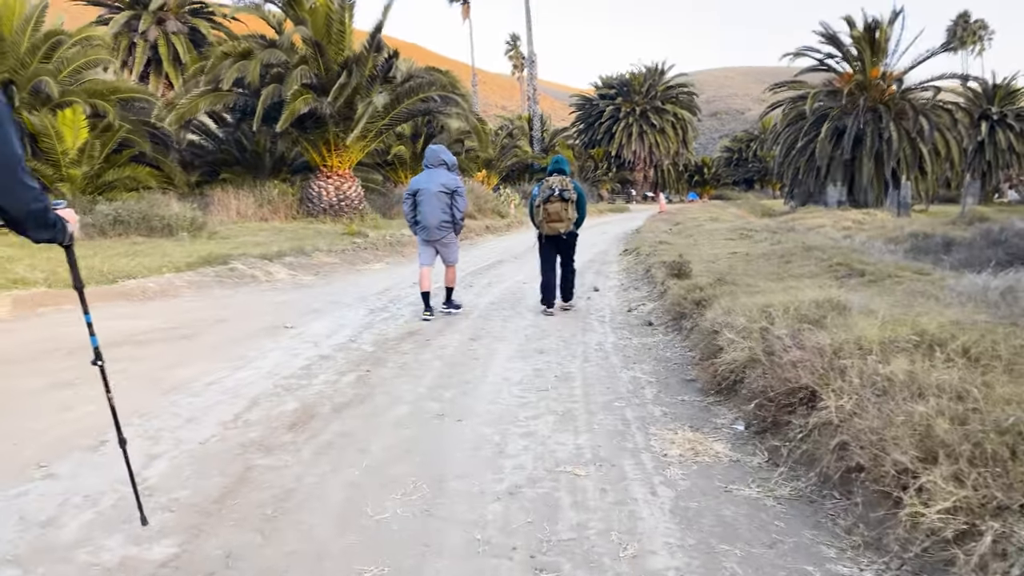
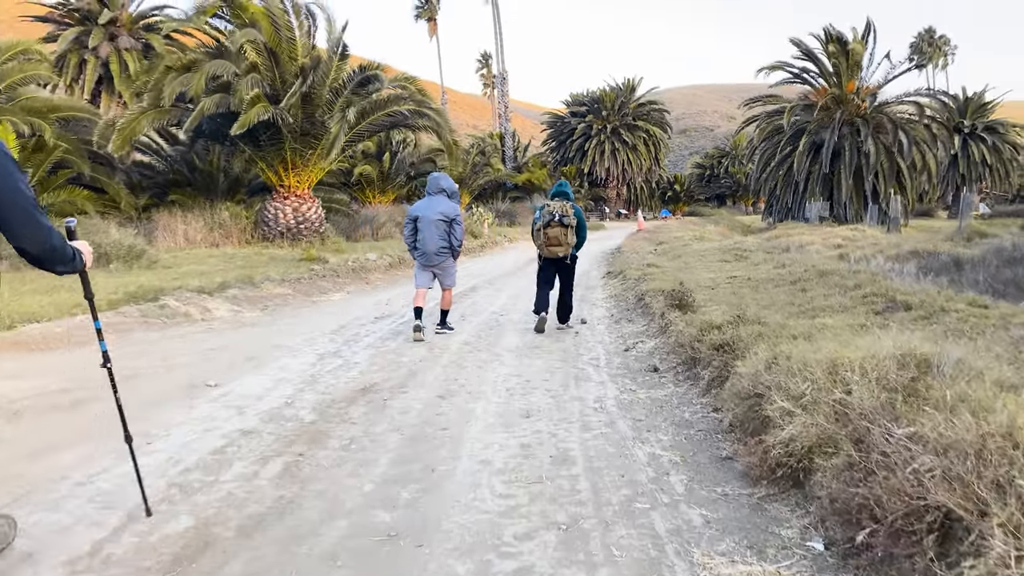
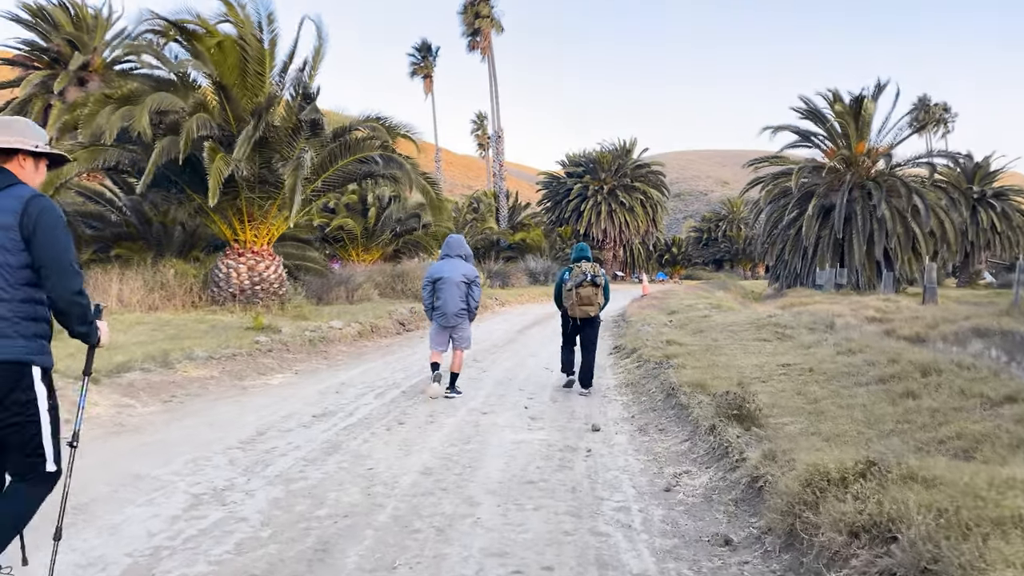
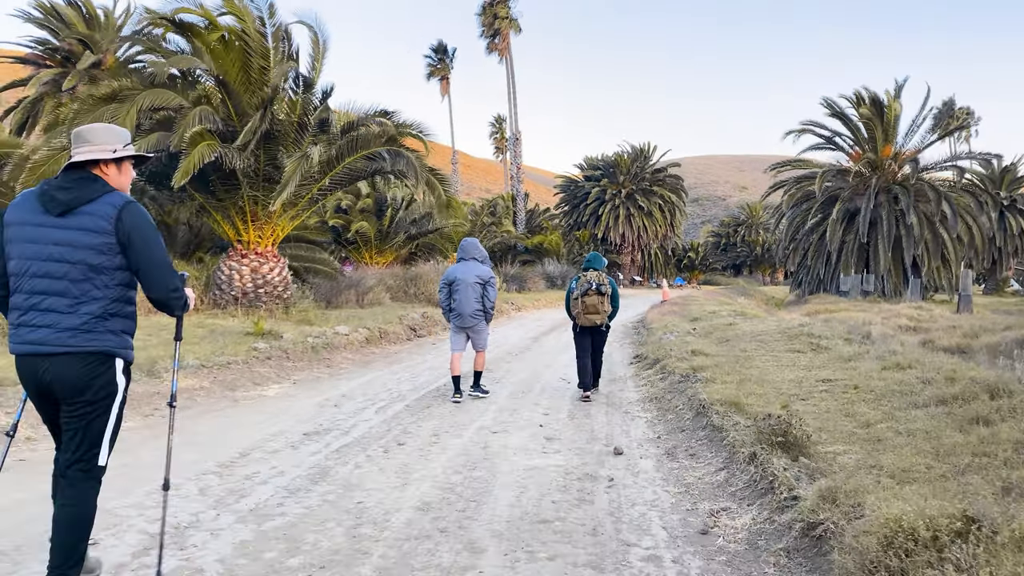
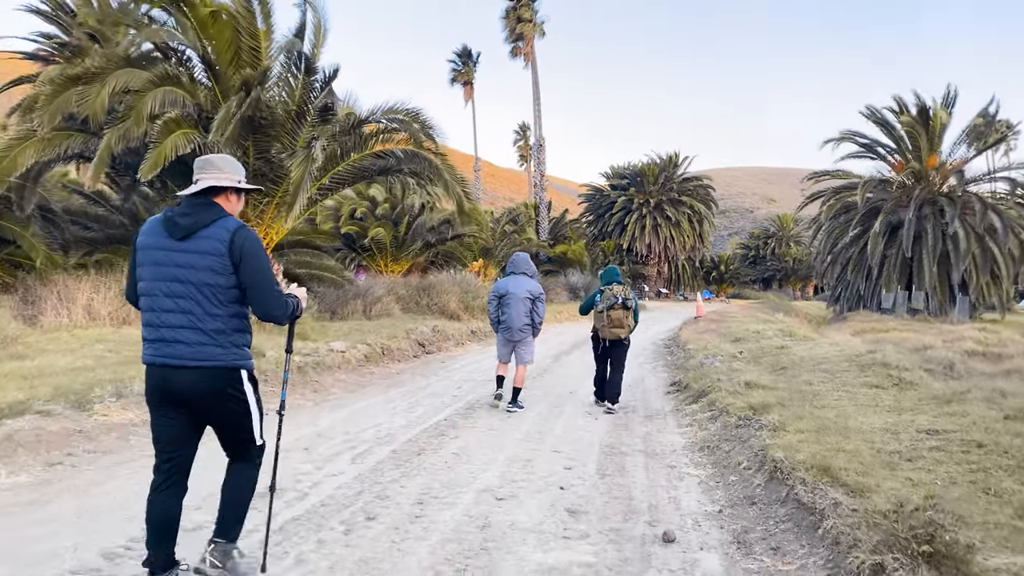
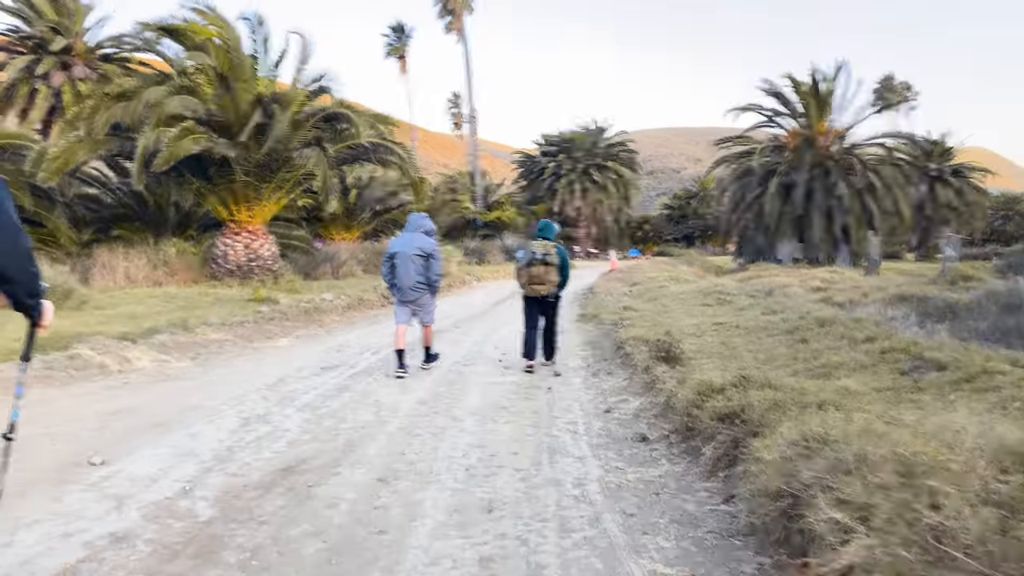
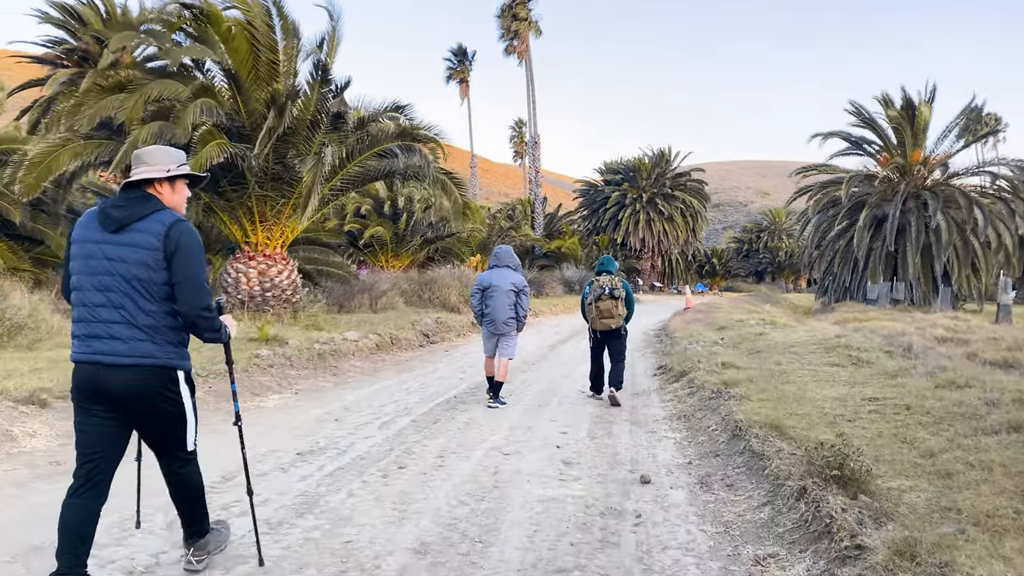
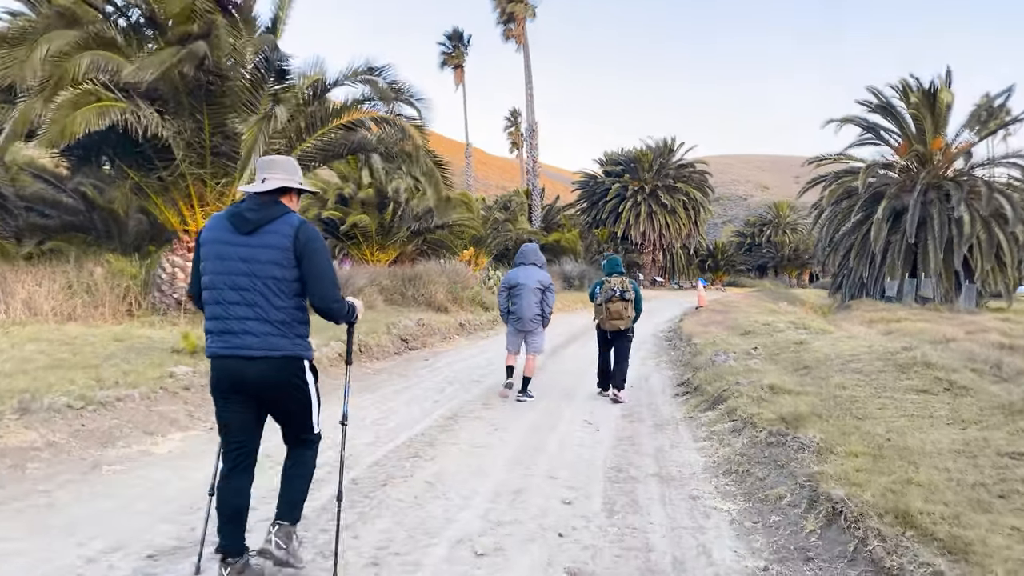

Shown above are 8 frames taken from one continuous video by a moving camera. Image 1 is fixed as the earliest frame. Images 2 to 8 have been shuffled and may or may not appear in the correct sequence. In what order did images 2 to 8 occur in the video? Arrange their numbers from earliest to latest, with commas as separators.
2, 6, 3, 4, 7, 5, 8
